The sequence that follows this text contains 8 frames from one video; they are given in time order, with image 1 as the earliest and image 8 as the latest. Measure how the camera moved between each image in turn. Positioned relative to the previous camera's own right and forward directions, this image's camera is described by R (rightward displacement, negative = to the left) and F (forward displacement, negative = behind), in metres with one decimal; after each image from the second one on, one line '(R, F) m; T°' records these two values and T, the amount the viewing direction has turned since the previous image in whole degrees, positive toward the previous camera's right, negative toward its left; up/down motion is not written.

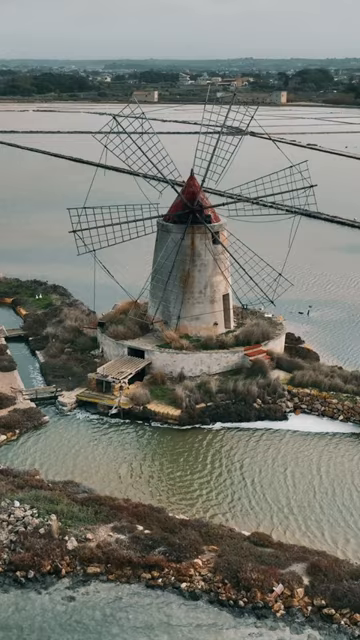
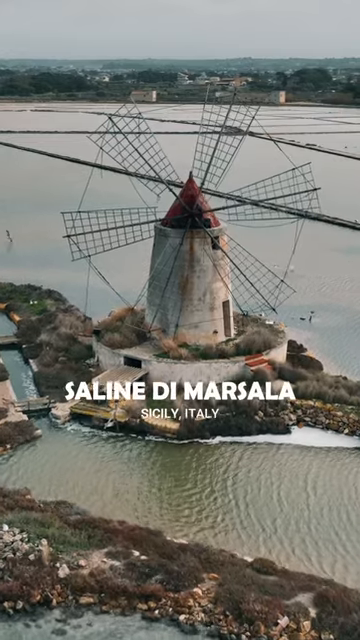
(0.0, +0.4) m; 0°
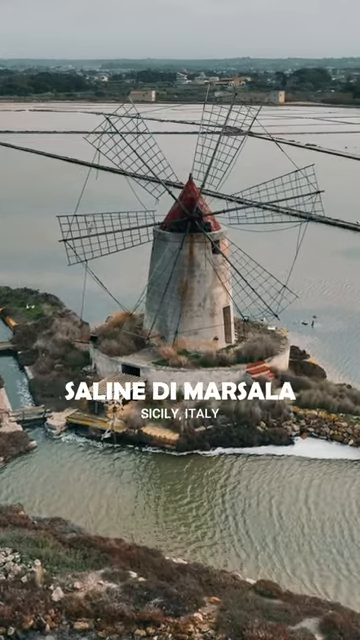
(0.0, +0.3) m; 0°
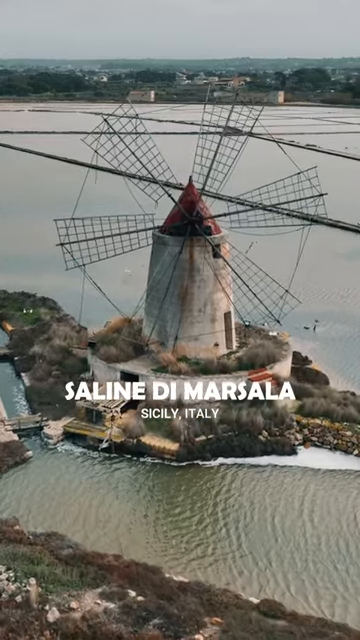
(0.0, +0.2) m; 0°
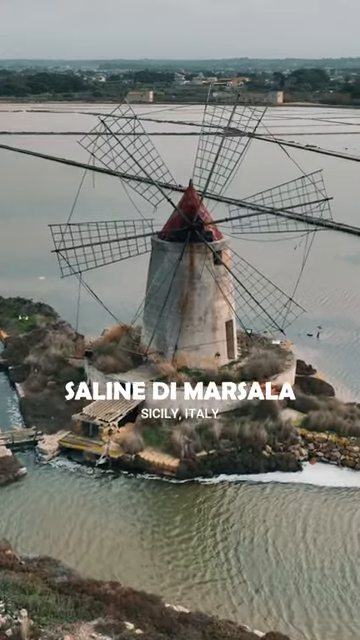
(0.0, +0.4) m; 0°
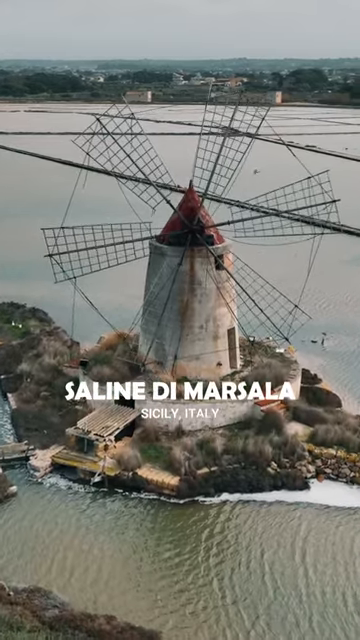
(0.0, +0.5) m; 0°
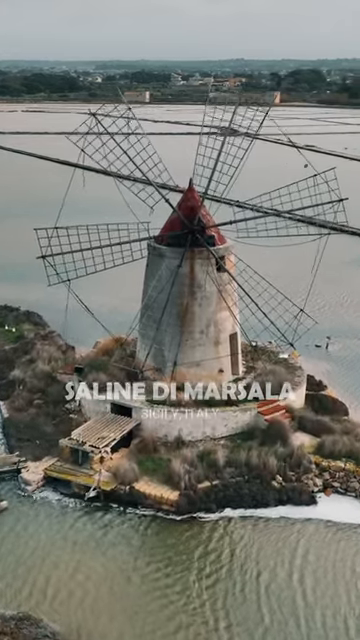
(0.0, +0.4) m; 0°
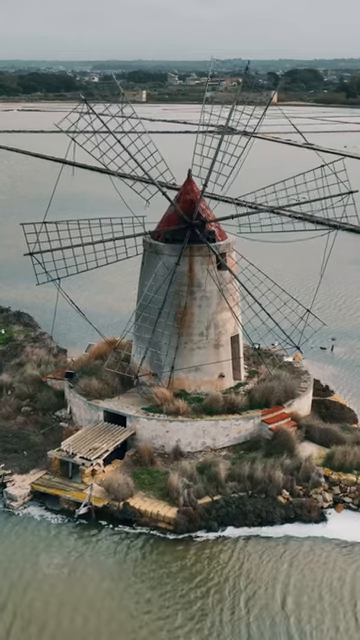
(0.0, +0.6) m; 0°
